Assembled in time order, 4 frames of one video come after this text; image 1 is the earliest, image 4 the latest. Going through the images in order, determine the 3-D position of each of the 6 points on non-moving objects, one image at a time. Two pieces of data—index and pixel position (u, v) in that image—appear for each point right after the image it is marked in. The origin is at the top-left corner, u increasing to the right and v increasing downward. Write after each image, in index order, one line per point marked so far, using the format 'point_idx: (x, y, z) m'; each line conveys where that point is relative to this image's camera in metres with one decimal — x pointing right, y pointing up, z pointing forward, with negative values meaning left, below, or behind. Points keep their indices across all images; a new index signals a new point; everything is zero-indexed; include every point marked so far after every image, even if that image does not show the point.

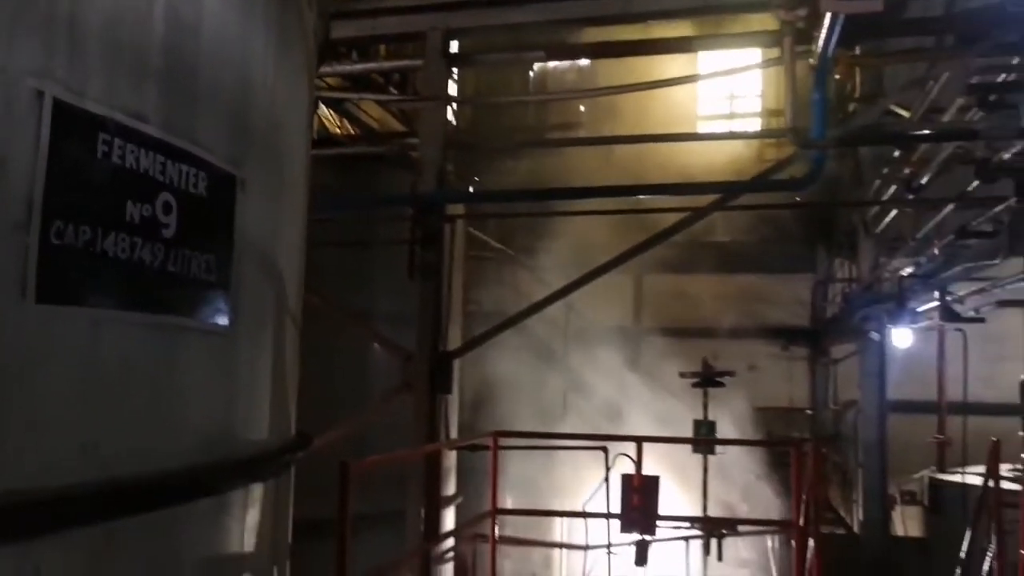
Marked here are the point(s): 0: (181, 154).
0: (-0.7, +0.3, +1.9) m
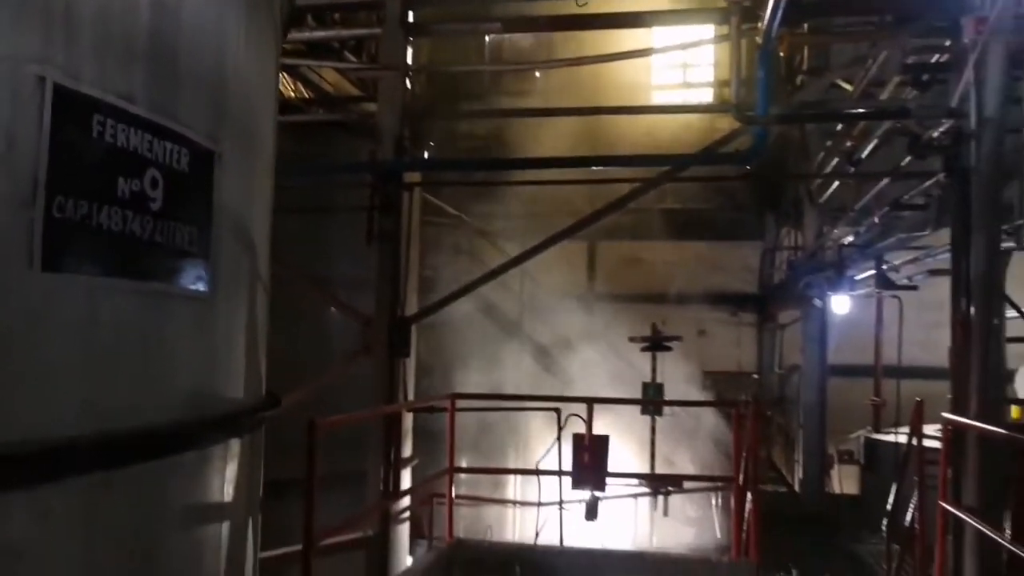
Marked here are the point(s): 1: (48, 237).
0: (-0.8, +0.3, +2.0) m
1: (-0.9, +0.1, +1.6) m
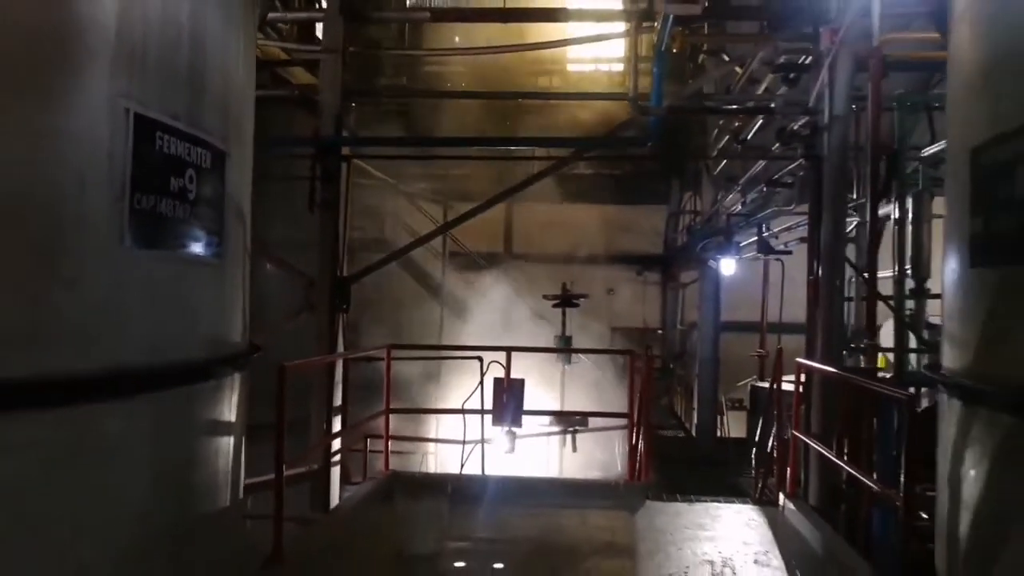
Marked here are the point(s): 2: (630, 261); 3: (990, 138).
0: (-0.9, +0.4, +2.6) m
1: (-1.0, +0.2, +2.3) m
2: (+1.5, +0.3, +11.0) m
3: (+1.3, +0.4, +2.4) m
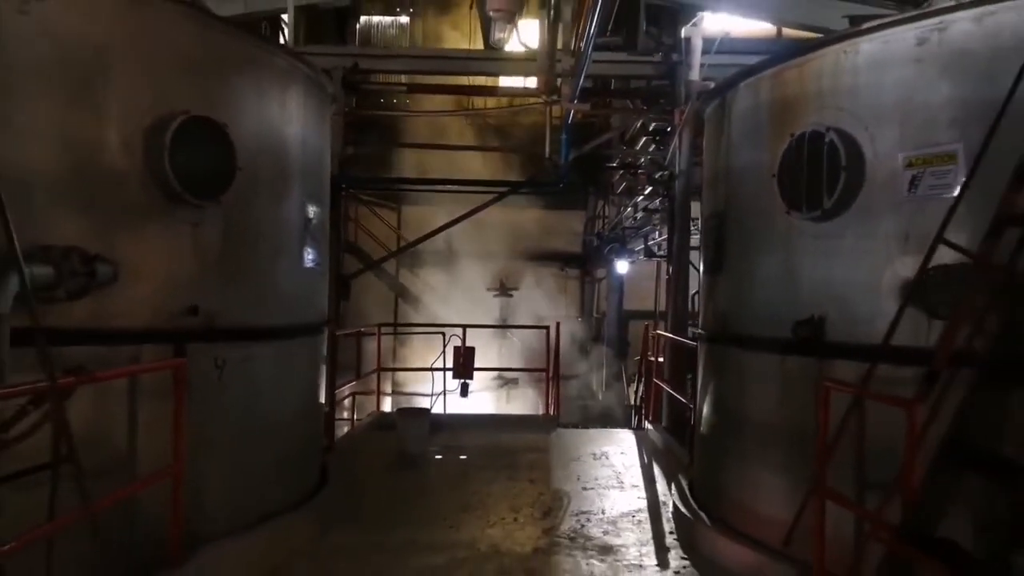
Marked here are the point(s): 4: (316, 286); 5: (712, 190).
0: (-1.1, +0.5, +5.1) m
1: (-1.2, +0.2, +4.8) m
2: (+0.6, +0.4, +13.7) m
3: (+1.1, +0.4, +5.1) m
4: (-1.2, 0.0, +5.3) m
5: (+1.1, +0.5, +5.0) m
